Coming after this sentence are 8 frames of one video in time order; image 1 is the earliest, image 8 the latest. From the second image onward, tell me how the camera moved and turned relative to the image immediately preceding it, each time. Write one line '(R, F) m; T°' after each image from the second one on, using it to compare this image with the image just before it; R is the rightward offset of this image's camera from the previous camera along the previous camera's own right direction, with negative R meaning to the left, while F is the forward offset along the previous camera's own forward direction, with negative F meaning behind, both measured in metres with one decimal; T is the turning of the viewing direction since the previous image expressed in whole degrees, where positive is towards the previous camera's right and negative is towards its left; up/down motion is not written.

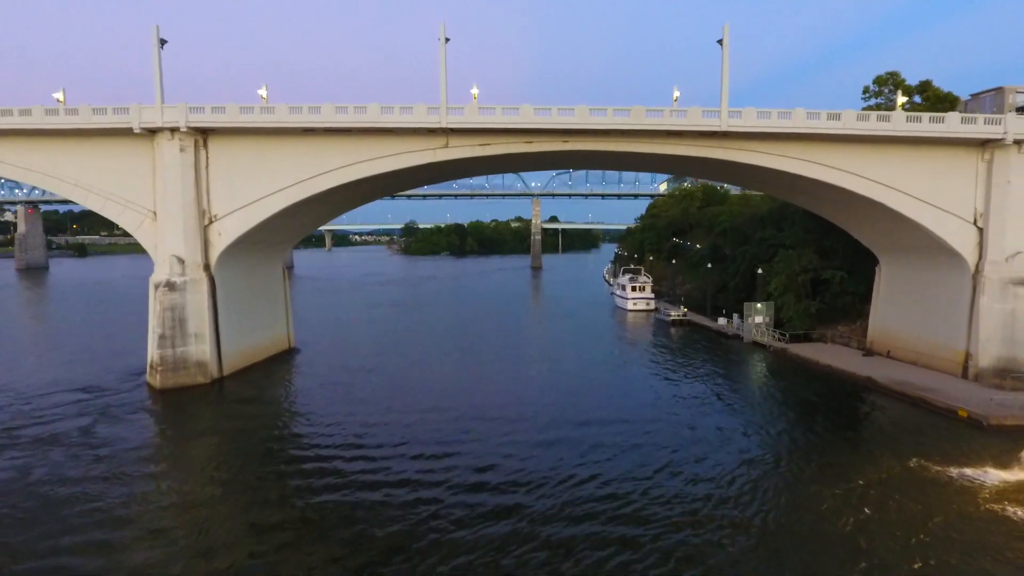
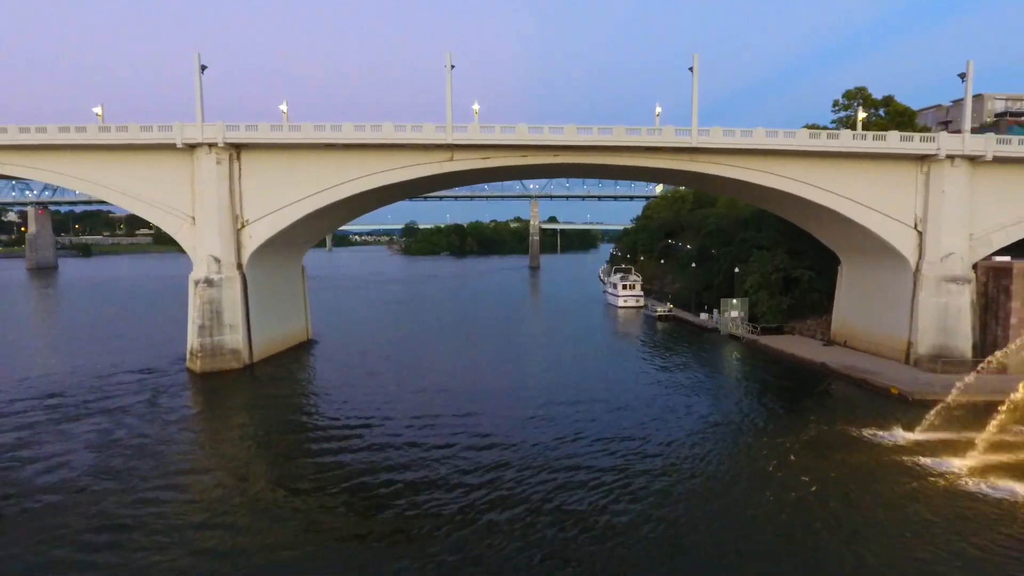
(+0.1, -2.8) m; 0°
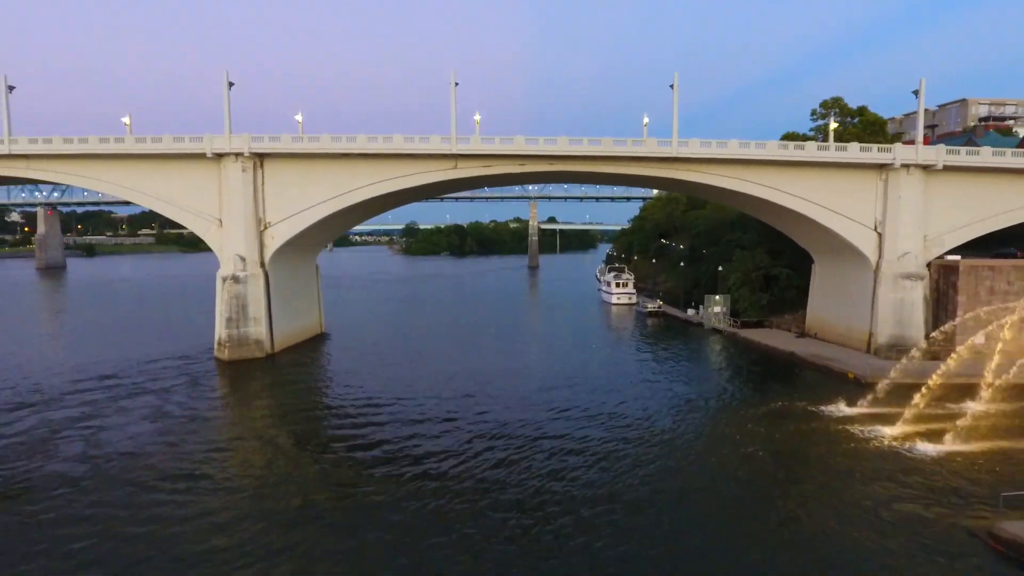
(+0.1, -2.4) m; 0°
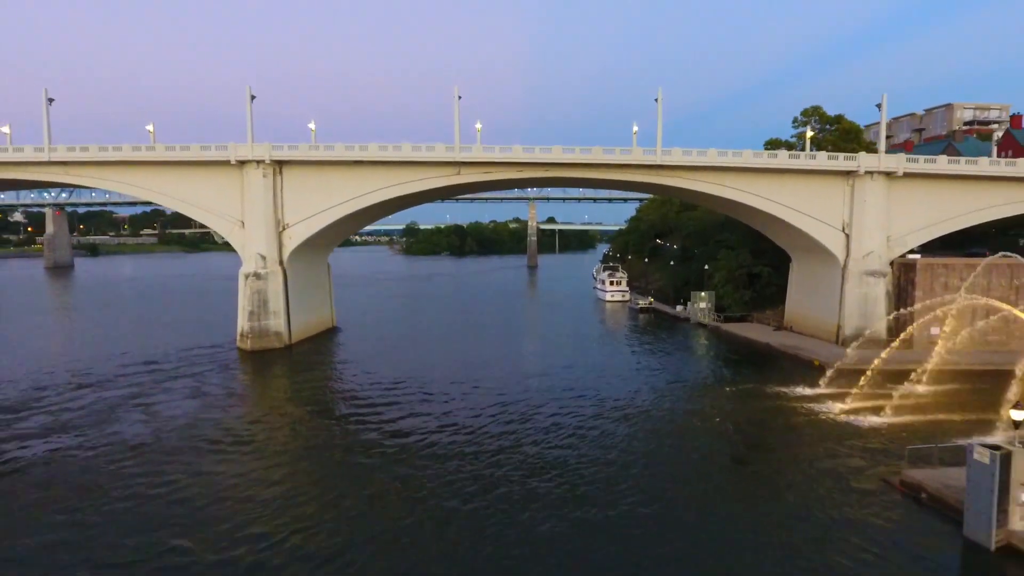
(+0.1, -2.3) m; 0°
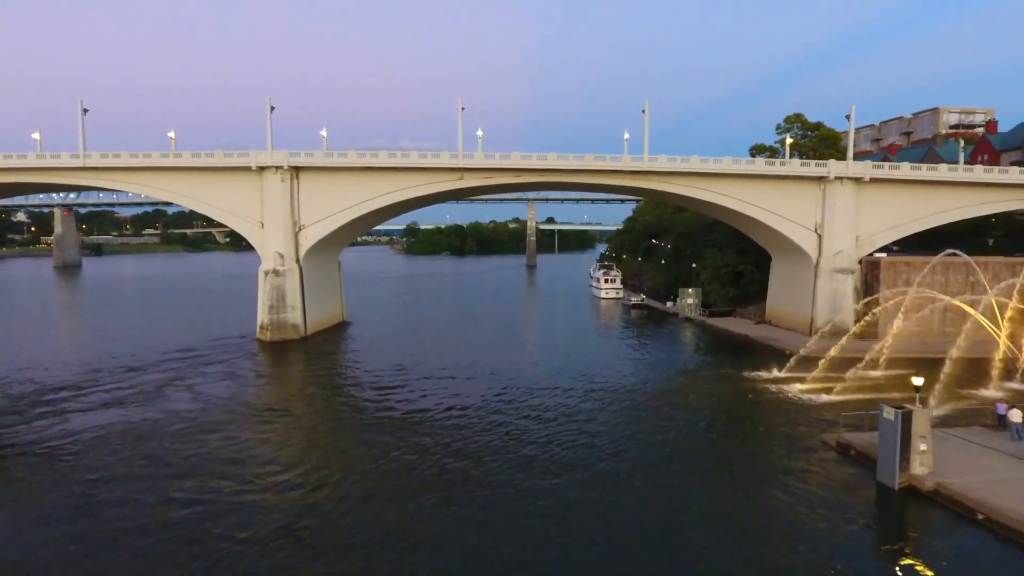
(+0.1, -2.4) m; 0°
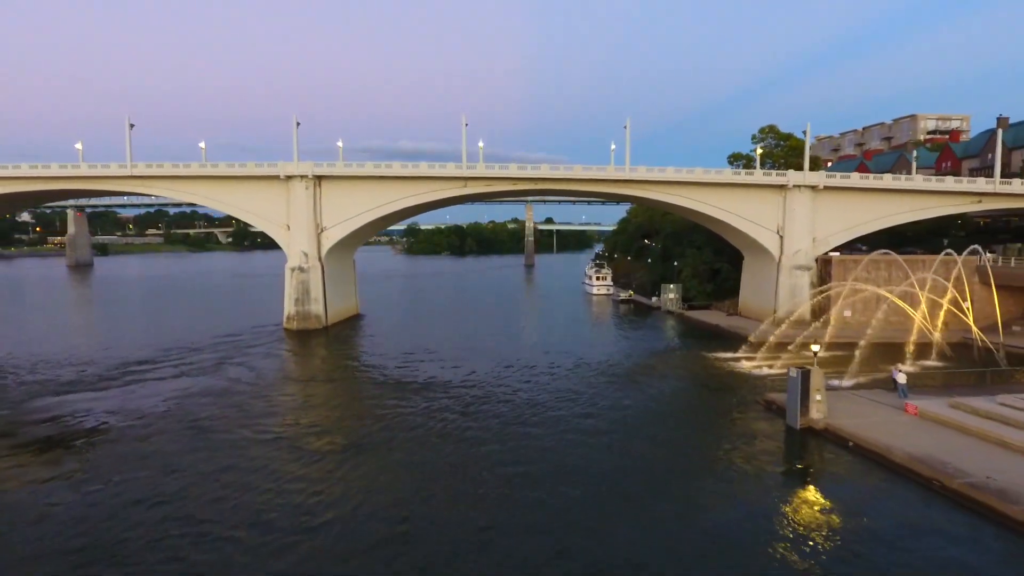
(+0.1, -4.0) m; 0°
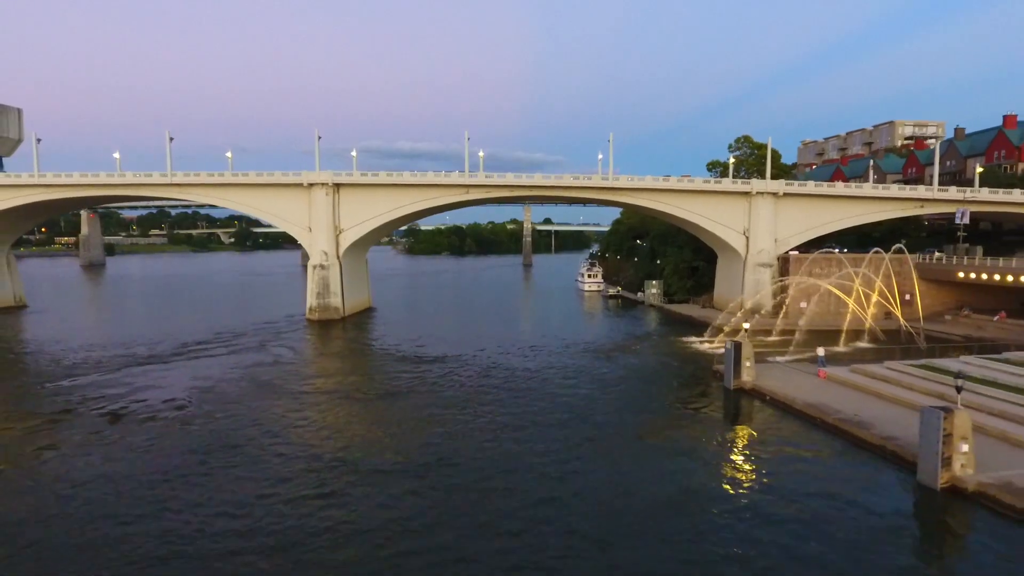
(+0.2, -4.4) m; 0°
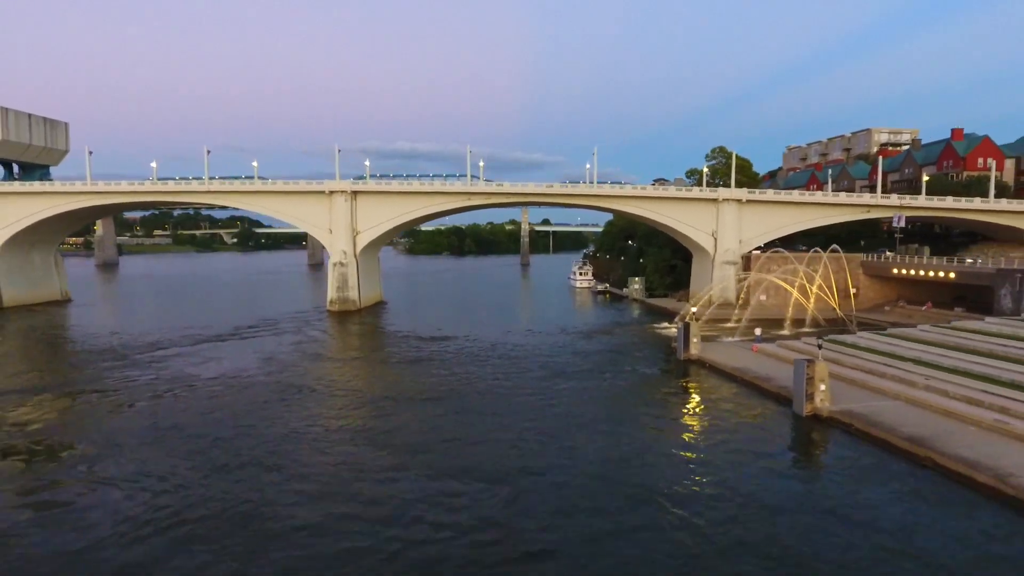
(+0.3, -5.3) m; 0°
